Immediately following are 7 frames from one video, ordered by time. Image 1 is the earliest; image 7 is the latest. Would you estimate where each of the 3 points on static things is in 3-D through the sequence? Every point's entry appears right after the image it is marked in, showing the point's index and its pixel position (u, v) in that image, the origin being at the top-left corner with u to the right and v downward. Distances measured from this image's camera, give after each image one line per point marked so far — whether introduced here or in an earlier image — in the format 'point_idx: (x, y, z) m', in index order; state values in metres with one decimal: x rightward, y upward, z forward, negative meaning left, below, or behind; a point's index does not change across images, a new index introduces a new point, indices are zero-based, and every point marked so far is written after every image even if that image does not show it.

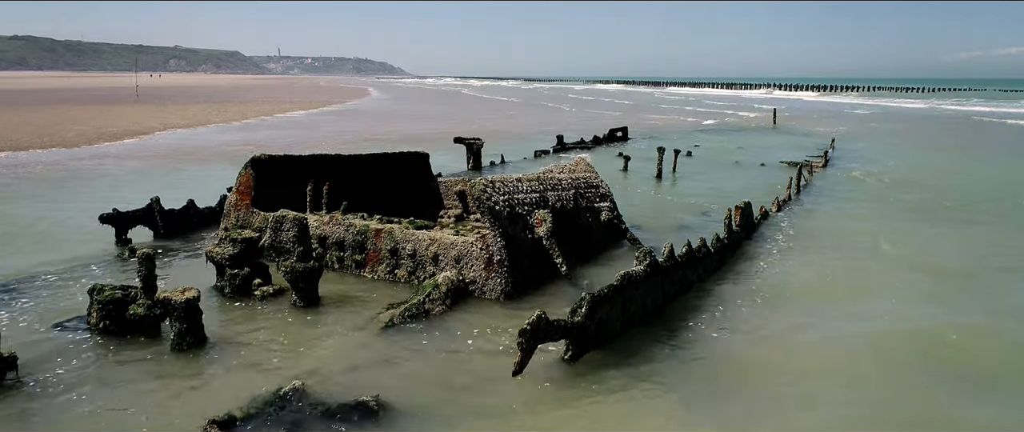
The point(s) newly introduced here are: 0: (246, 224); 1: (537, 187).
0: (-3.7, -0.1, +8.8) m
1: (+0.3, +0.4, +8.4) m
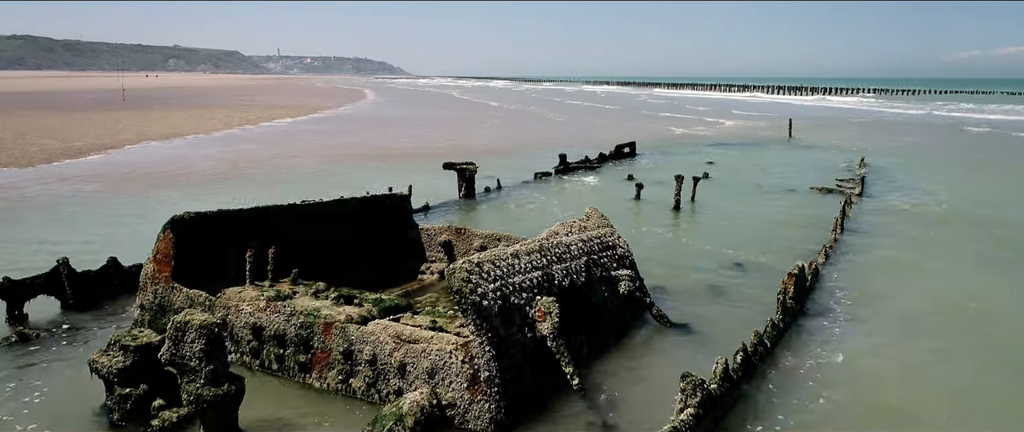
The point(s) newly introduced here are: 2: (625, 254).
0: (-3.8, -0.9, +6.8) m
1: (+0.3, -0.5, +6.4) m
2: (+1.4, -0.5, +7.9) m
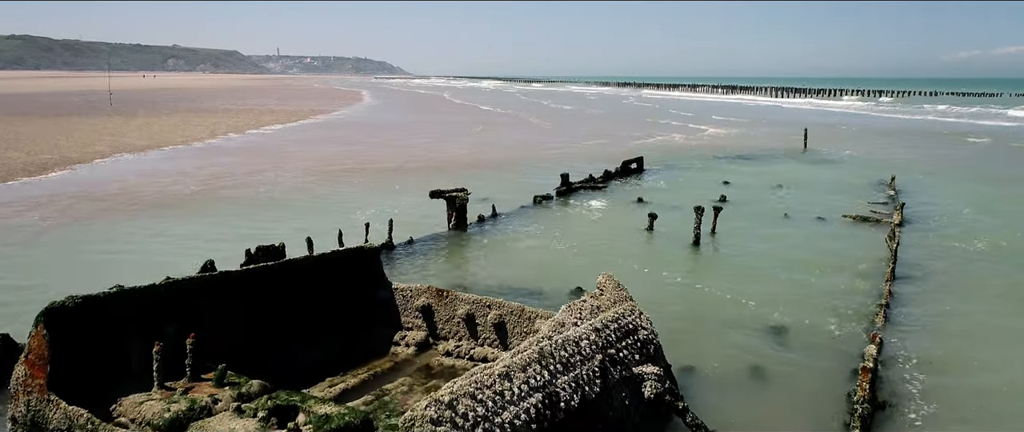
0: (-3.8, -1.7, +5.0) m
1: (+0.2, -1.2, +4.7) m
2: (+1.3, -1.2, +6.2) m
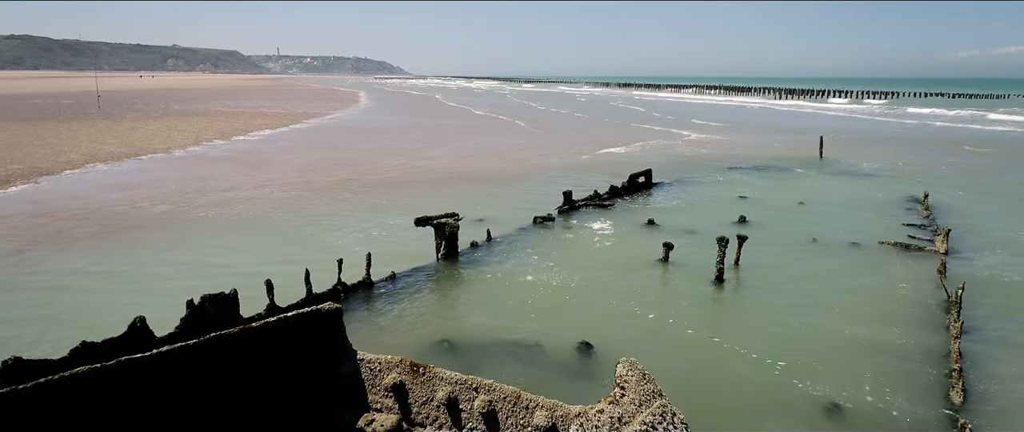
0: (-3.9, -2.2, +3.5) m
1: (+0.1, -1.7, +3.1) m
2: (+1.3, -1.8, +4.6) m
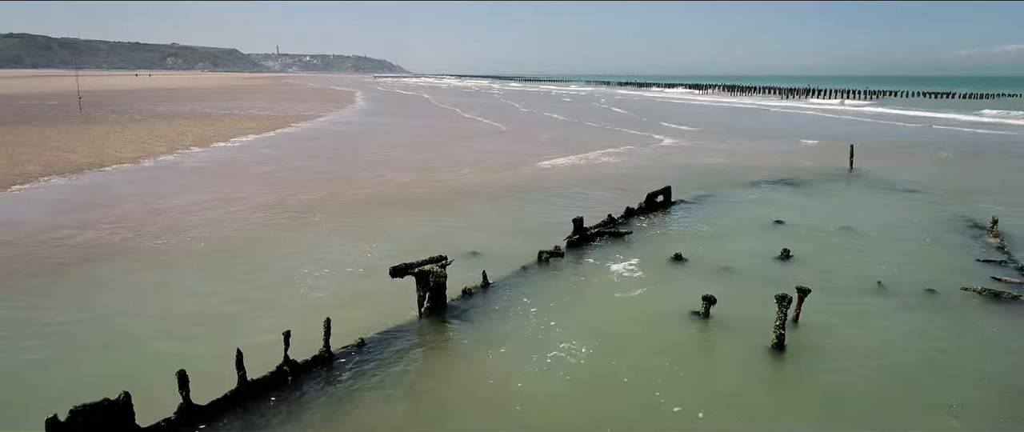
0: (-3.9, -2.9, +1.1) m
1: (+0.2, -2.5, +0.7) m
2: (+1.3, -2.5, +2.2) m
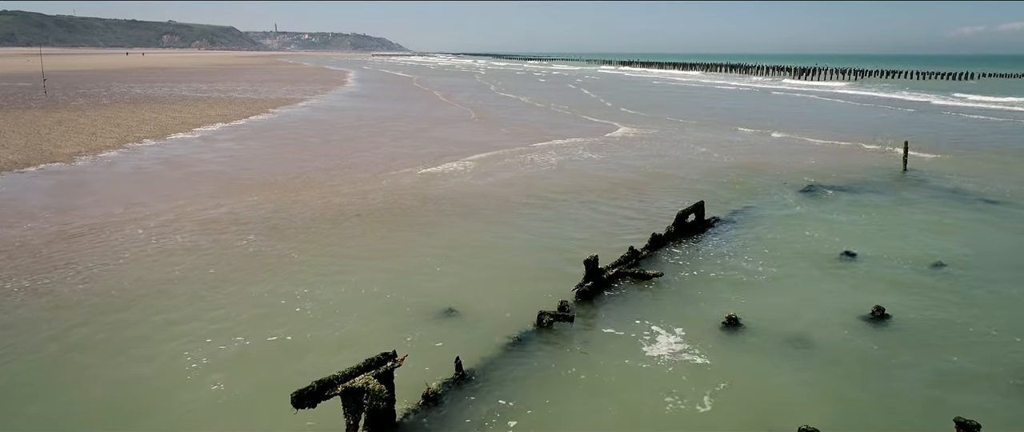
0: (-4.0, -4.0, -2.4) m
1: (0.0, -3.5, -2.8) m
2: (+1.1, -3.5, -1.3) m
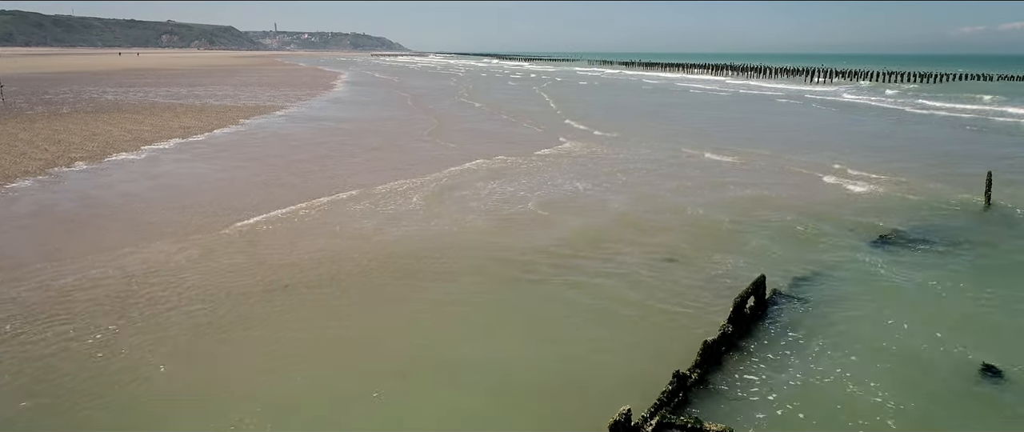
0: (-4.2, -5.3, -6.4) m
1: (-0.2, -4.9, -6.7) m
2: (+0.9, -4.8, -5.2) m
